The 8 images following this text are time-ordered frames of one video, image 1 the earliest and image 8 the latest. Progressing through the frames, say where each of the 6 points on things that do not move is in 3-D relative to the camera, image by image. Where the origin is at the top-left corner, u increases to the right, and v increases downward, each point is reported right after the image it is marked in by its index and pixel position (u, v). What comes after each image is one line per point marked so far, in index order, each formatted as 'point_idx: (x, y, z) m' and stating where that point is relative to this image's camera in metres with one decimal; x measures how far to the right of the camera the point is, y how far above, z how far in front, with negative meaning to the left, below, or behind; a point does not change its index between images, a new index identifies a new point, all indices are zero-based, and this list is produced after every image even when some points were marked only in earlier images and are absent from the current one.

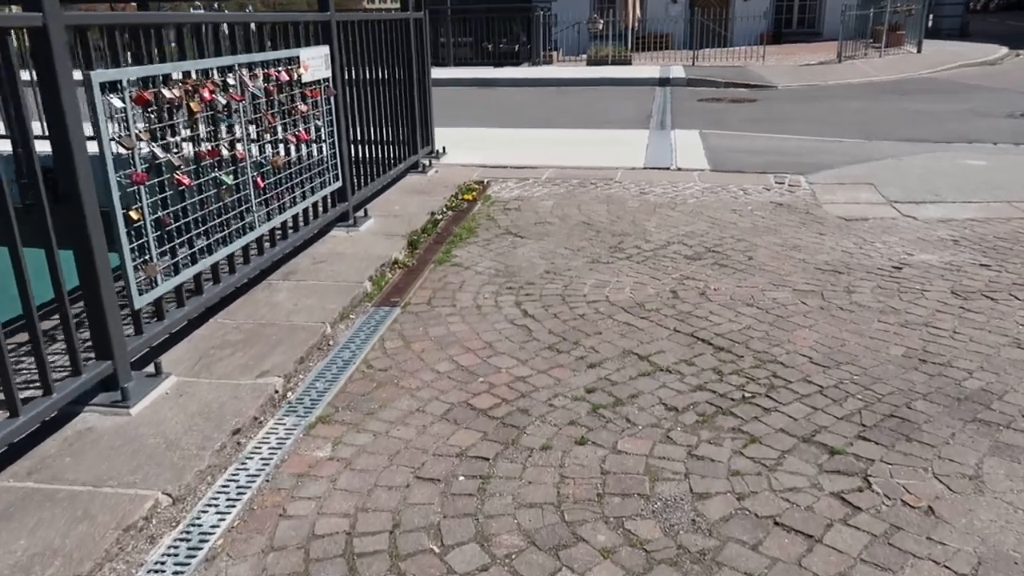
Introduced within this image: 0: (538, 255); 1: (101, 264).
0: (+0.2, +0.2, +5.5) m
1: (-1.7, +0.1, +3.2) m
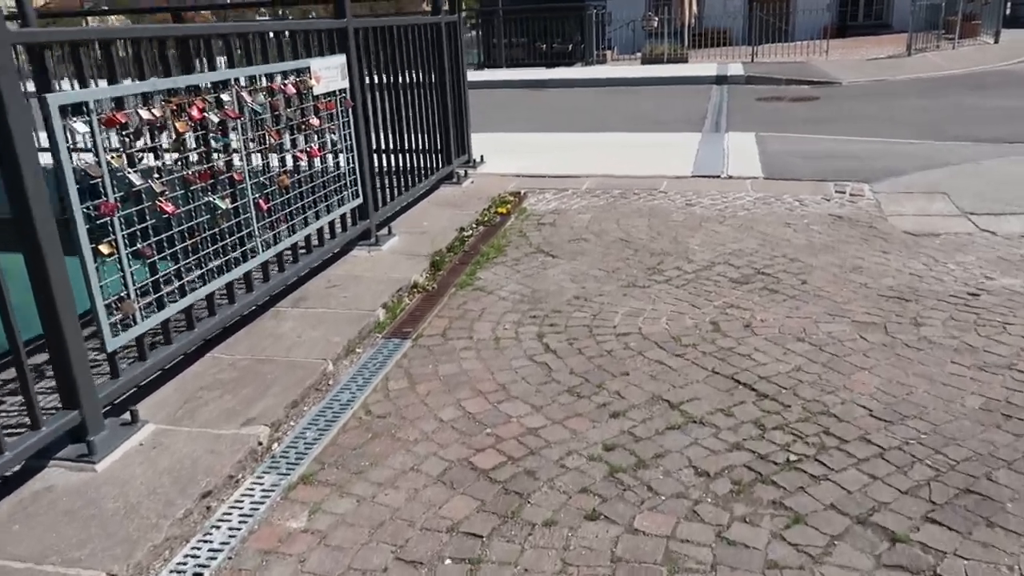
0: (+0.4, +0.1, +5.1) m
1: (-1.7, -0.1, +2.9) m
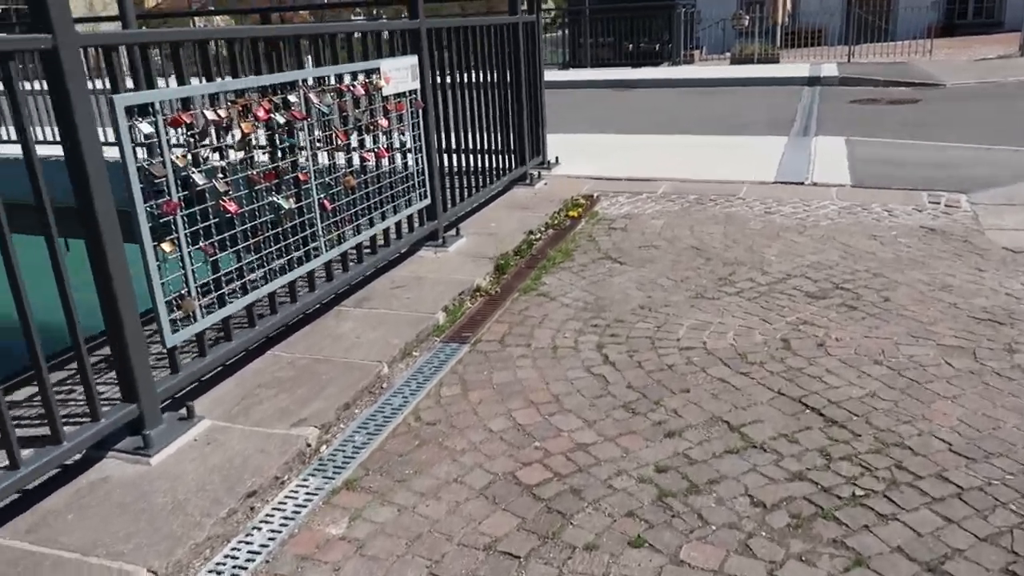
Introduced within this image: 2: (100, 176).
0: (+0.8, 0.0, +4.9) m
1: (-1.5, -0.1, +3.0) m
2: (-1.5, +0.4, +2.8) m
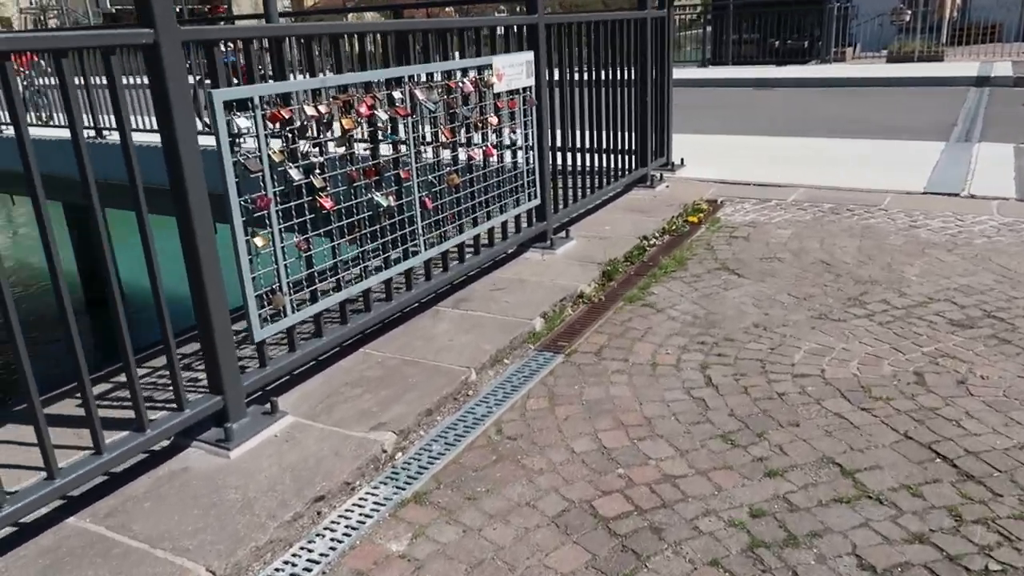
0: (+1.4, -0.1, +4.5) m
1: (-1.1, 0.0, +3.0) m
2: (-1.2, +0.4, +2.8) m
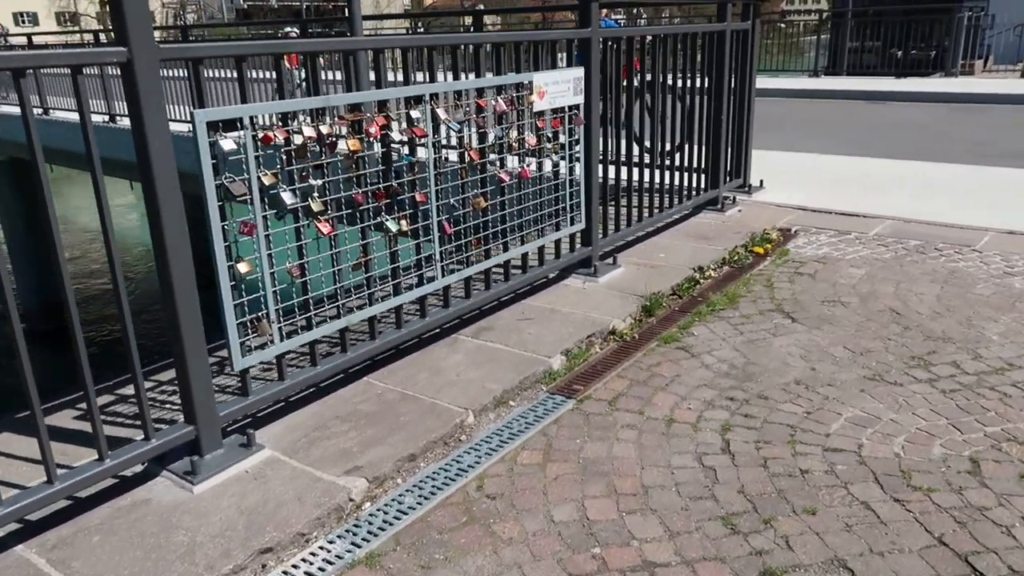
0: (+1.5, -0.3, +4.1) m
1: (-1.2, -0.1, +2.9) m
2: (-1.2, +0.3, +2.7) m
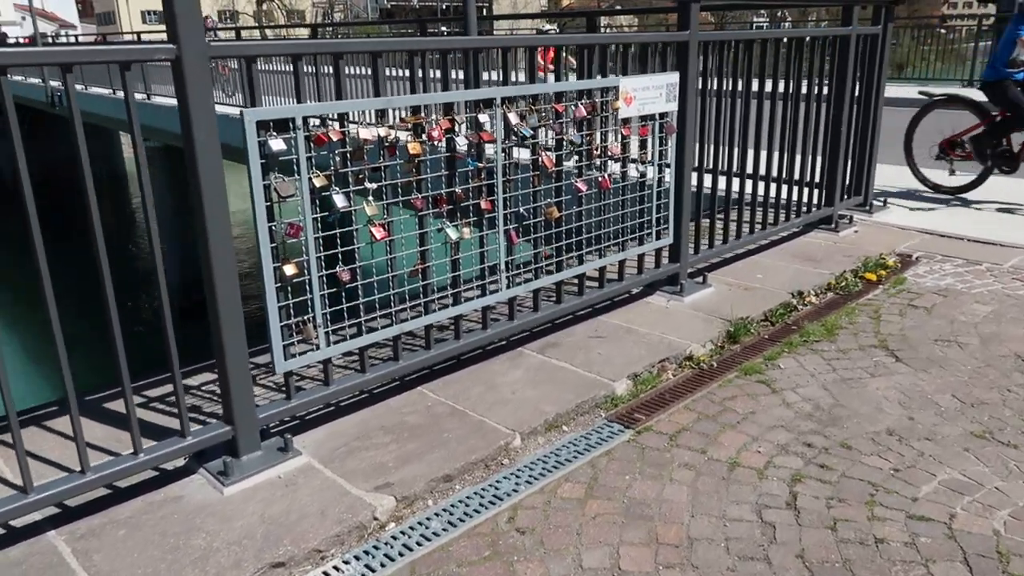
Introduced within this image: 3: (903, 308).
0: (+1.8, -0.5, +3.6) m
1: (-1.0, -0.1, +2.9) m
2: (-1.0, +0.3, +2.7) m
3: (+2.4, -0.1, +4.8) m
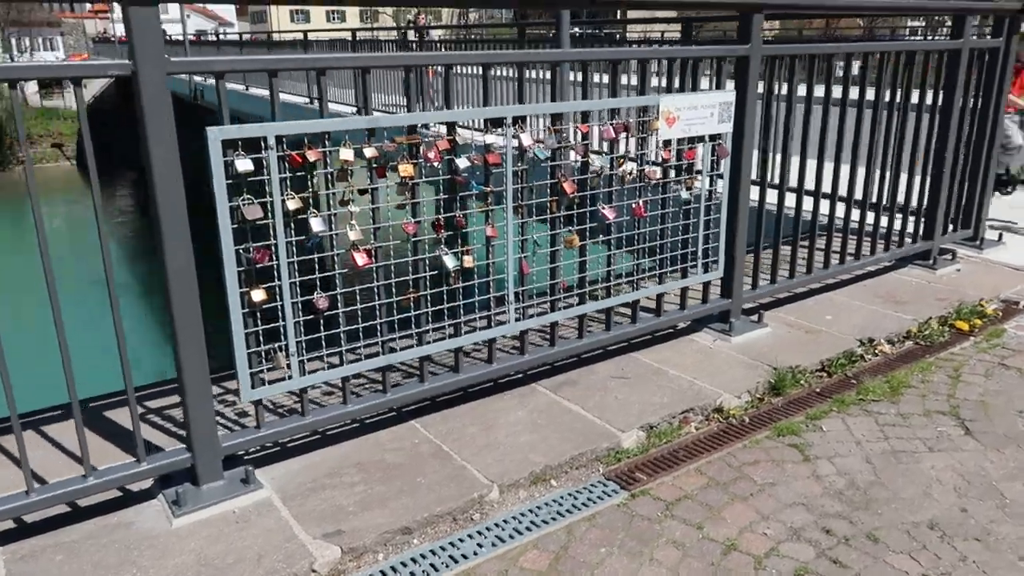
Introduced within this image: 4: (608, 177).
0: (+1.8, -0.8, +3.1) m
1: (-1.1, -0.2, +2.7) m
2: (-1.1, +0.2, +2.6) m
3: (+2.5, -0.4, +4.1) m
4: (+0.5, +0.5, +3.7) m
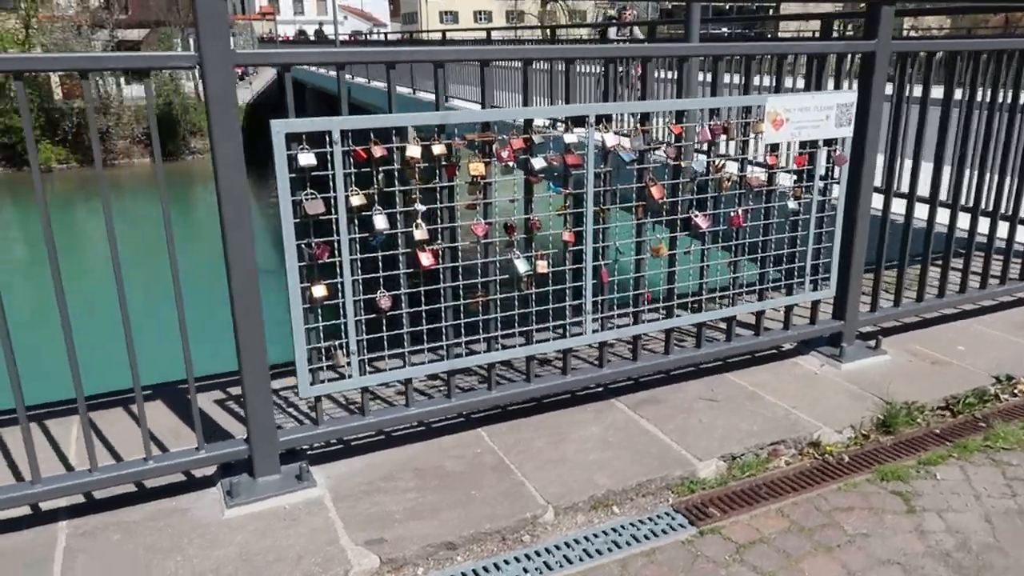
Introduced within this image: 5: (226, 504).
0: (+2.0, -0.9, +2.6) m
1: (-0.9, -0.2, +2.7) m
2: (-0.9, +0.3, +2.6) m
3: (+2.9, -0.6, +3.5) m
4: (+0.8, +0.5, +3.4) m
5: (-1.0, -0.8, +2.8) m
